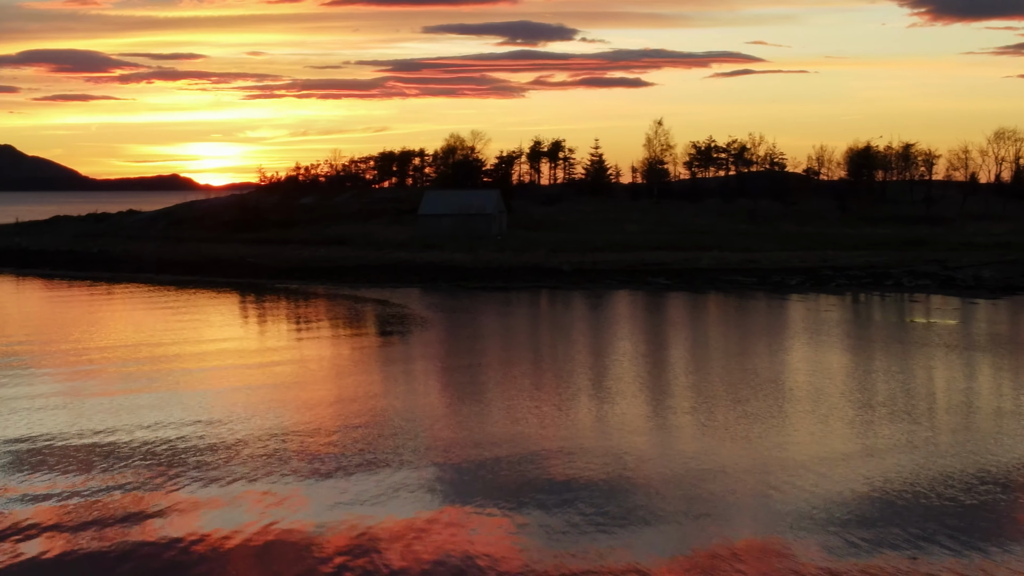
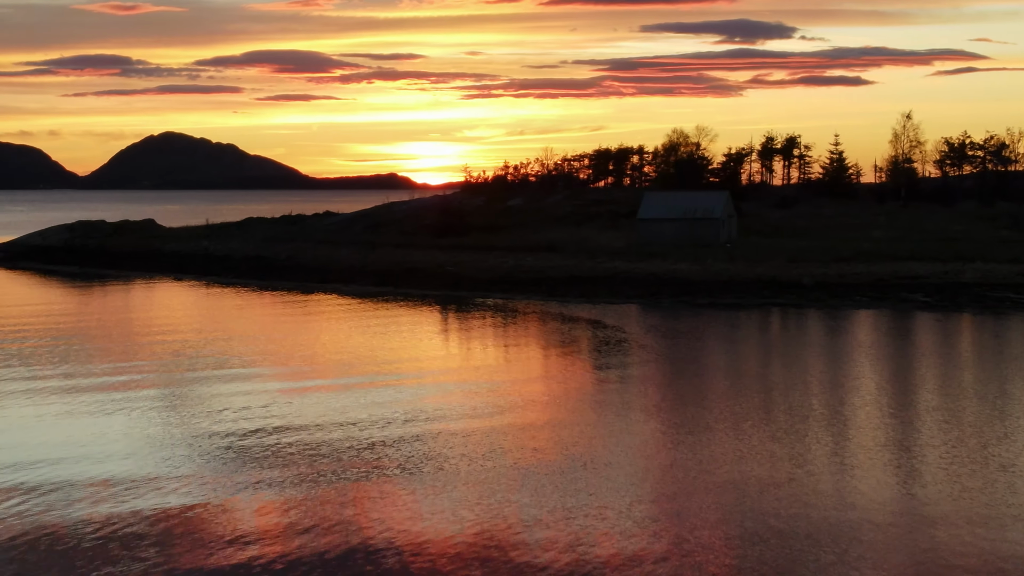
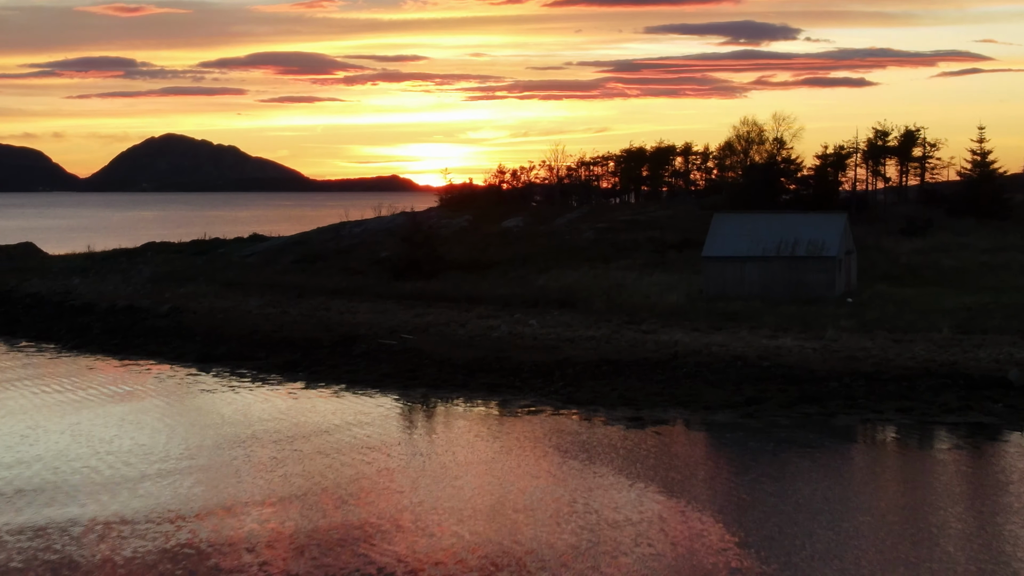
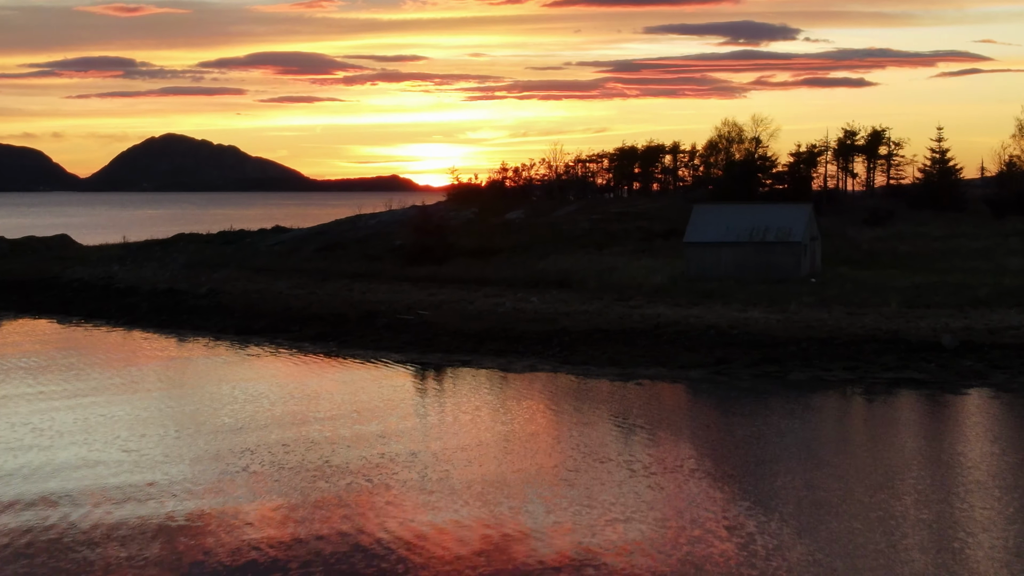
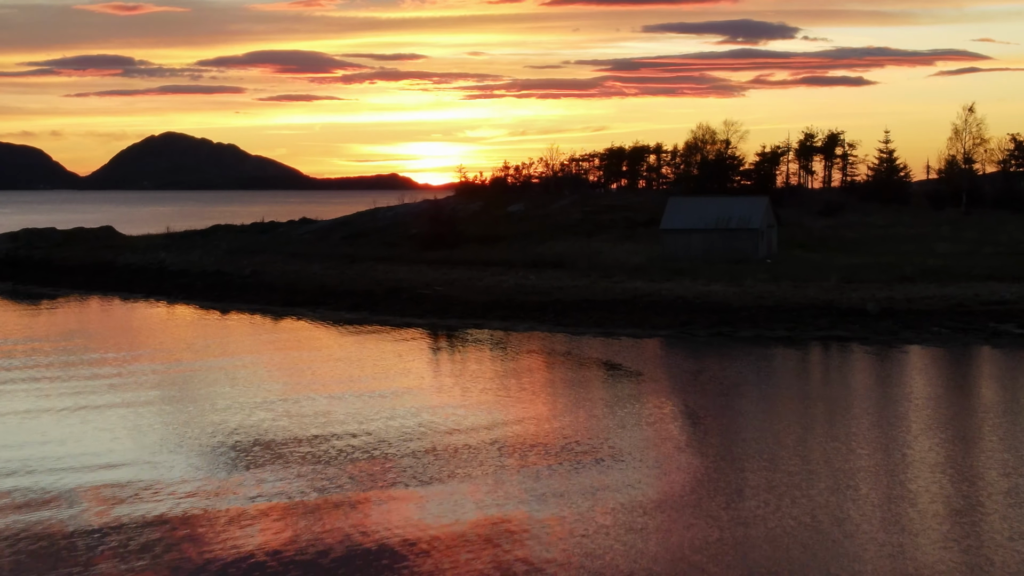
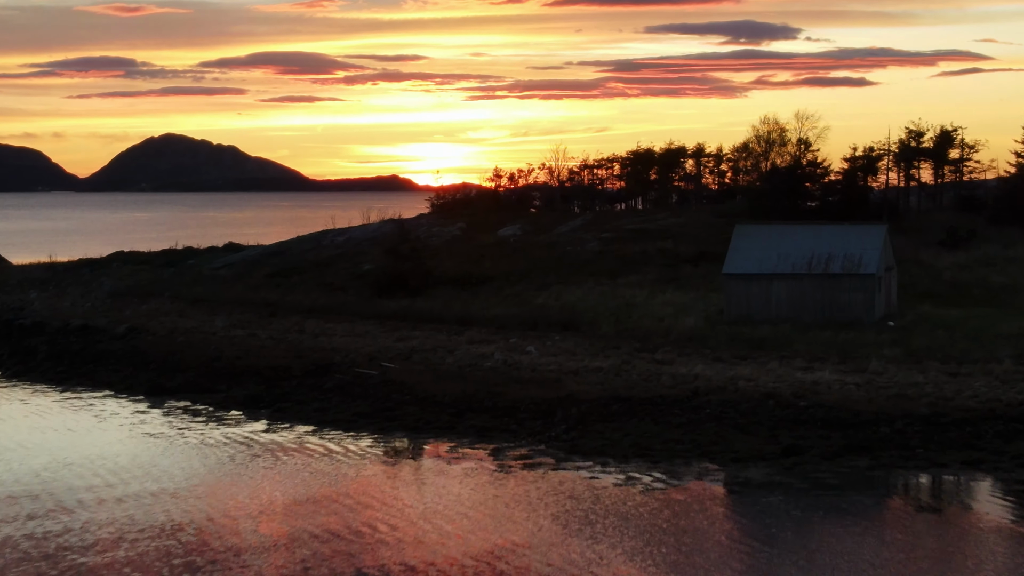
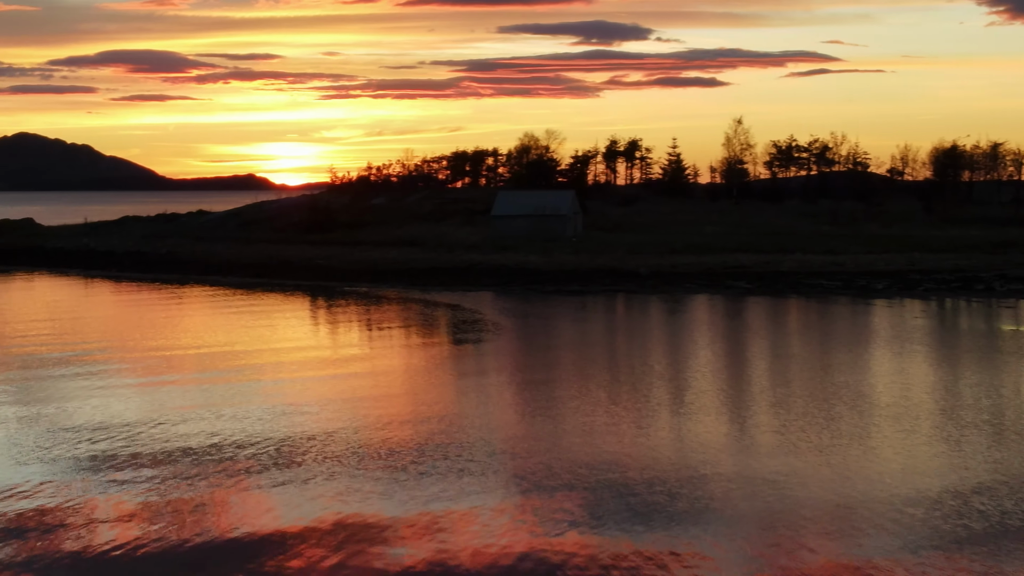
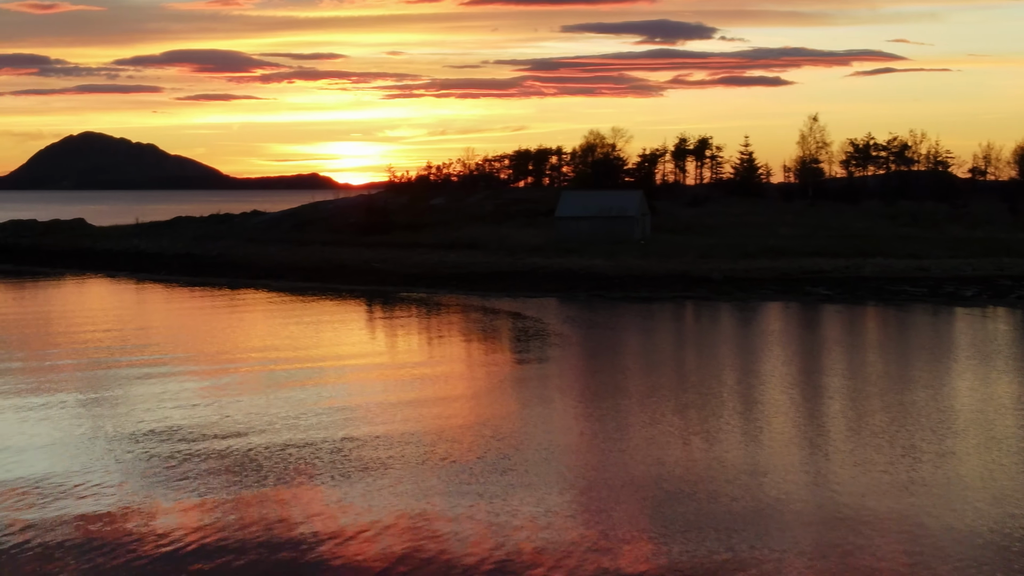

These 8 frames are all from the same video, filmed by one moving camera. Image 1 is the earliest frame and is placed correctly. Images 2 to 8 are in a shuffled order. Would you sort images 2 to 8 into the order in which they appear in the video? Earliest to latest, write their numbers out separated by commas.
7, 8, 2, 5, 4, 3, 6
